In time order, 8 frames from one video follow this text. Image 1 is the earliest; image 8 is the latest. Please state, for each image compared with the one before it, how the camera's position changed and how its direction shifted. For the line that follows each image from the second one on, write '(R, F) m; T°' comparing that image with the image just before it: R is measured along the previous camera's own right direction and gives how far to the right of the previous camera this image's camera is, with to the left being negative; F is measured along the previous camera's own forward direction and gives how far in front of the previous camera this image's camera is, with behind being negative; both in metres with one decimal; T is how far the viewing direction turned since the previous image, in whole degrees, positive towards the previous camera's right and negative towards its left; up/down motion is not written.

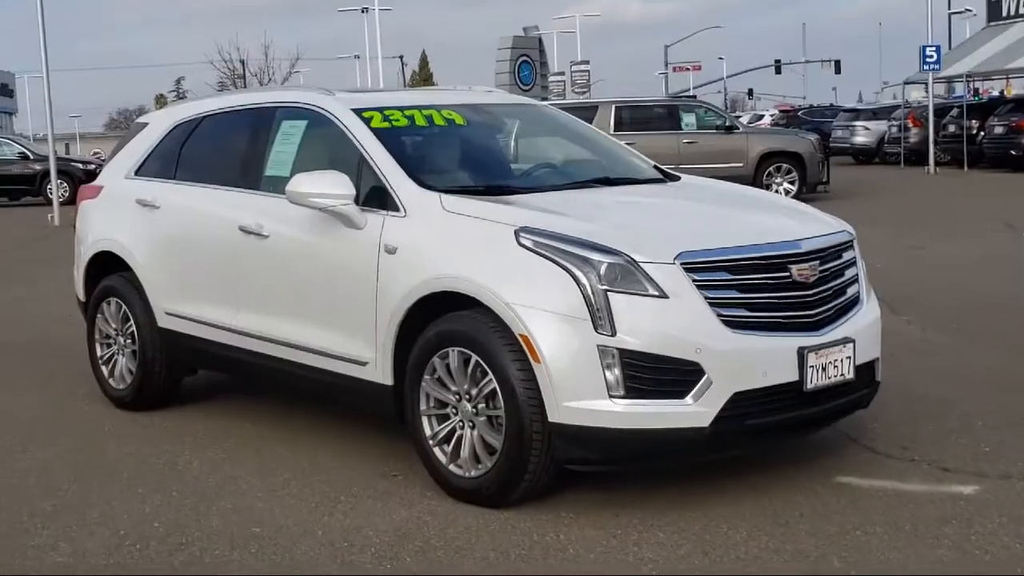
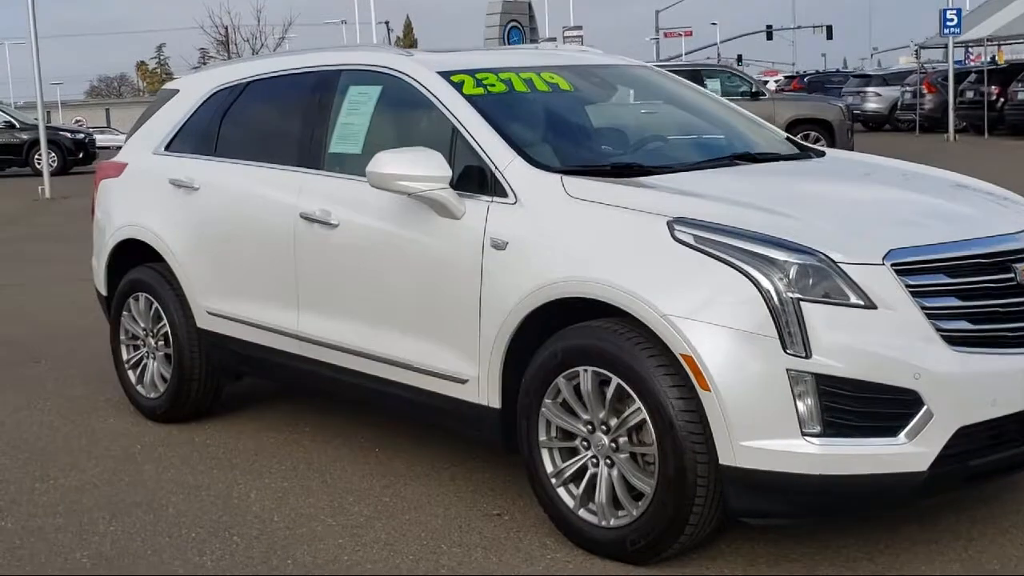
(-0.5, +0.9) m; +1°
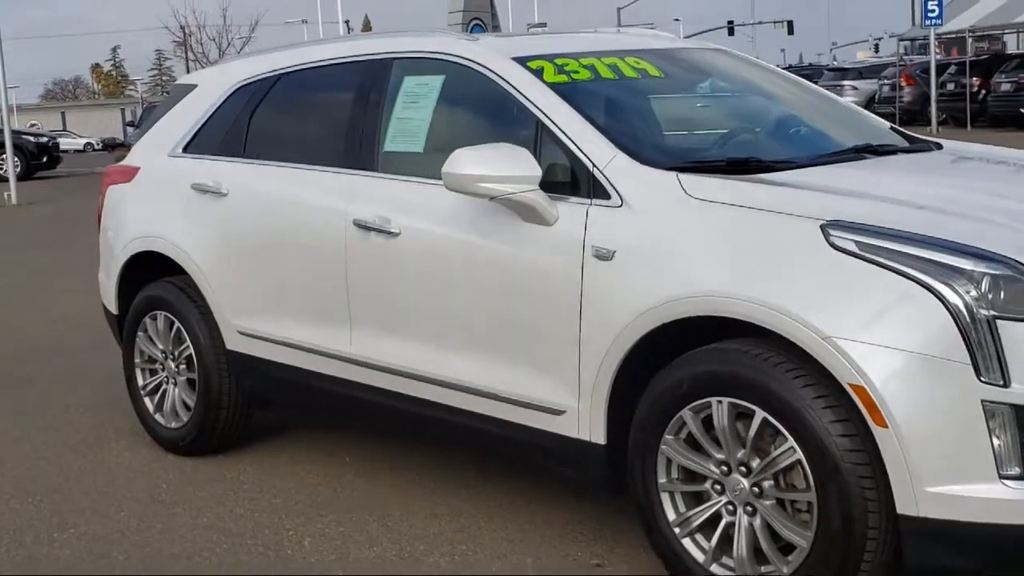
(-0.4, +0.6) m; +2°
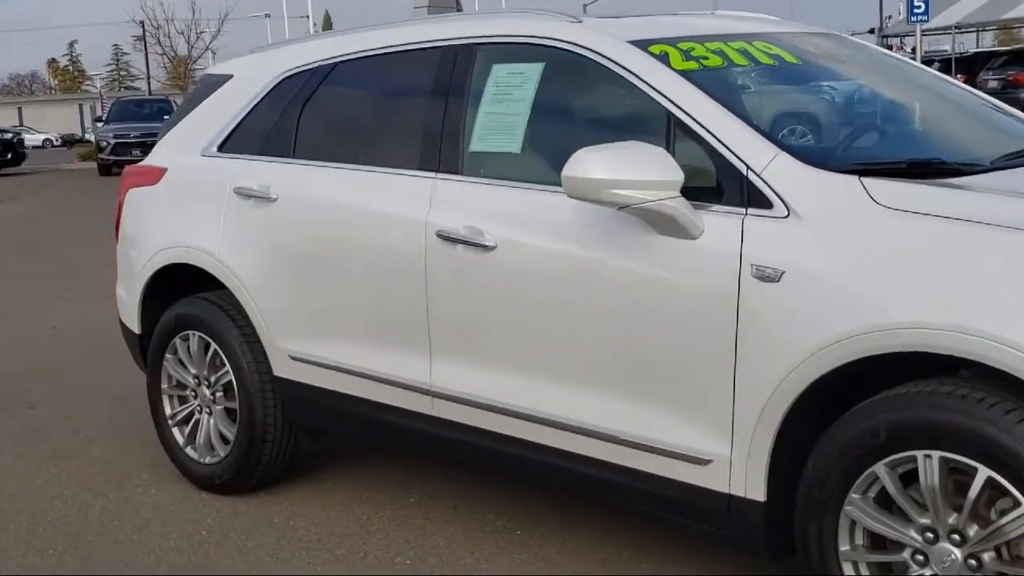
(-0.4, +0.6) m; +2°
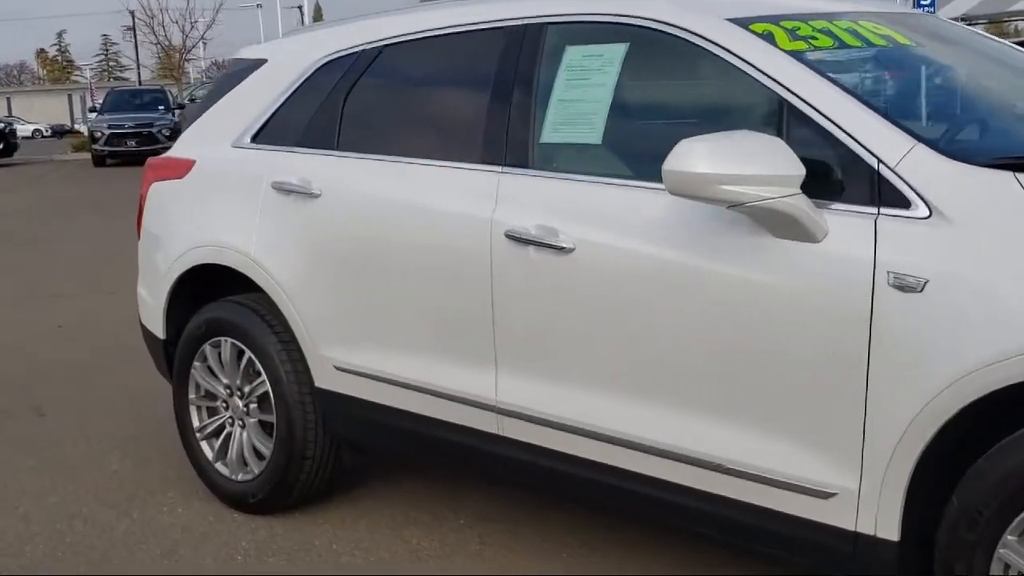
(-0.2, +0.4) m; 0°
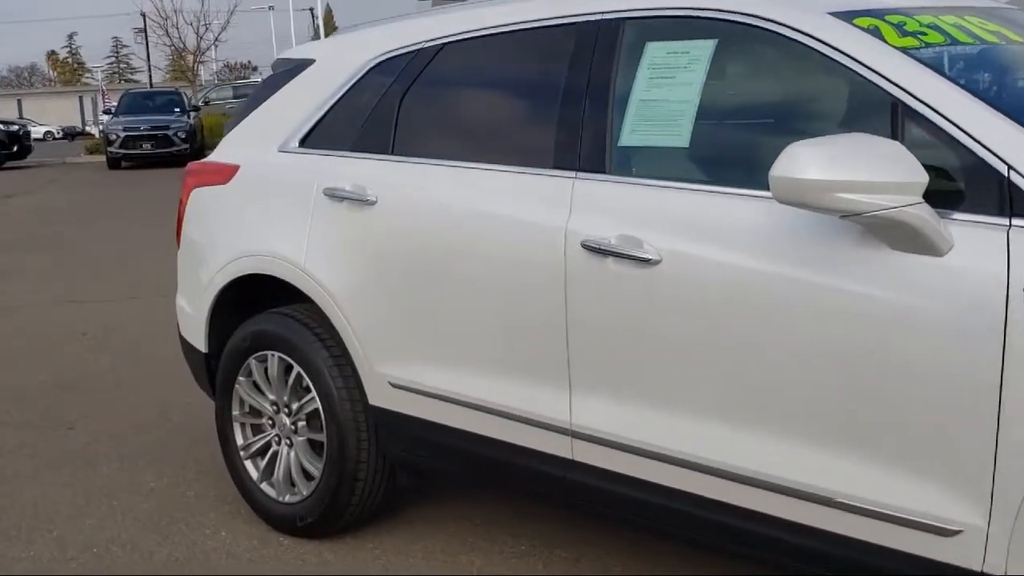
(-0.2, +0.2) m; 0°
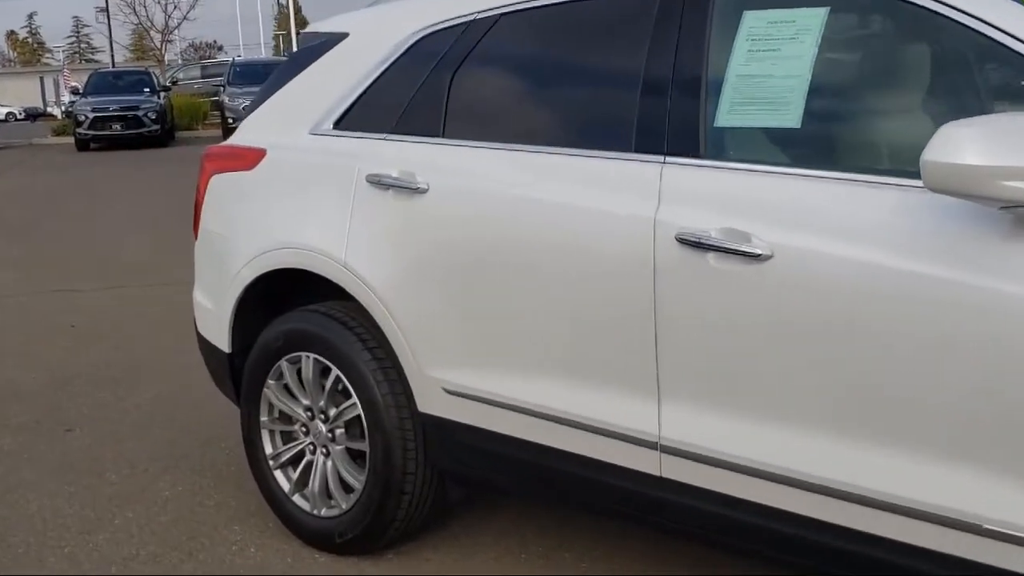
(-0.3, +0.3) m; +1°
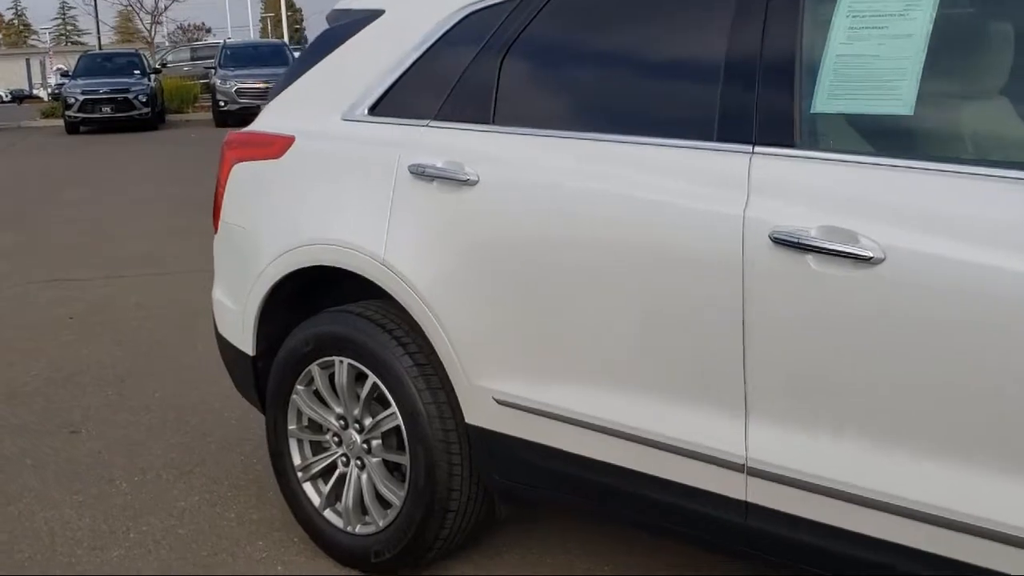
(-0.2, +0.3) m; +1°
